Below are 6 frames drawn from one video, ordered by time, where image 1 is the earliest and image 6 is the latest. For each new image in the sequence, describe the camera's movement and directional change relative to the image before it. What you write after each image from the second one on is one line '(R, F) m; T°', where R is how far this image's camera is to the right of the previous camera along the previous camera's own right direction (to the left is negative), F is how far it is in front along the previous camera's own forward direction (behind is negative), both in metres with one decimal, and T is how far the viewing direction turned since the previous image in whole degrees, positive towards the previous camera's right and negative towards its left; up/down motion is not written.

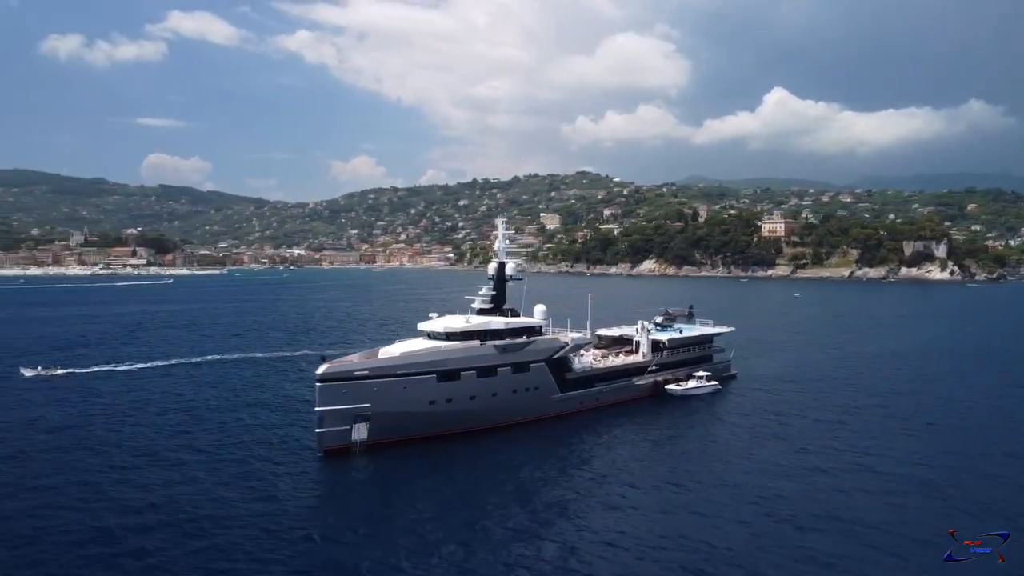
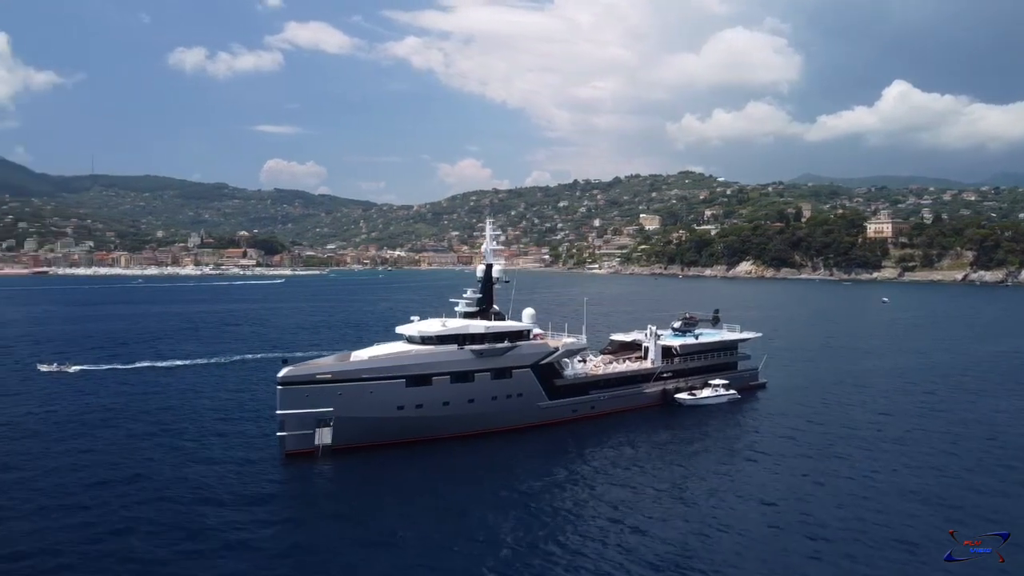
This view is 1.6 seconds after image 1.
(+3.3, +1.0) m; -7°
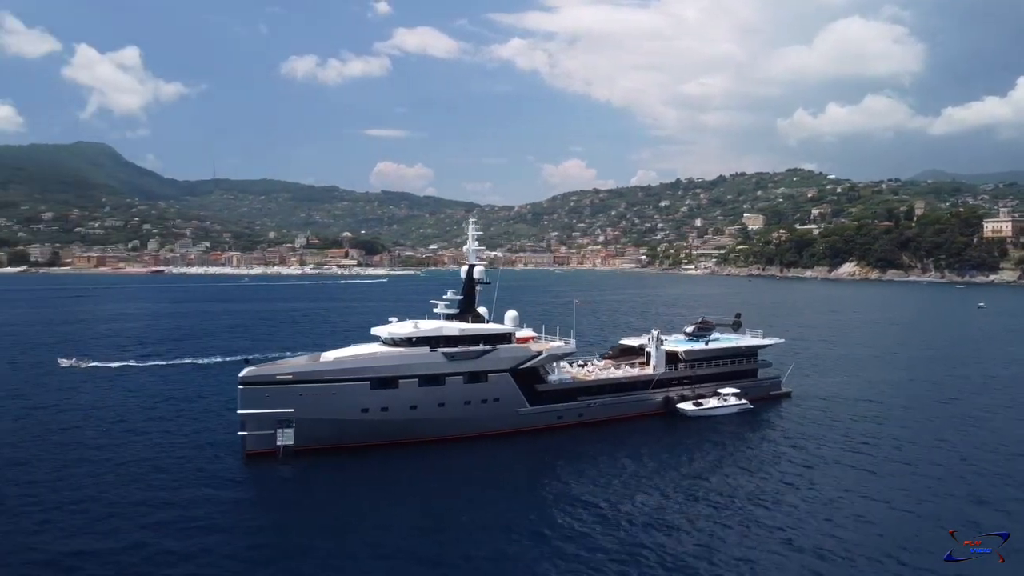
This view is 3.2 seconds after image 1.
(+3.4, +0.9) m; -7°
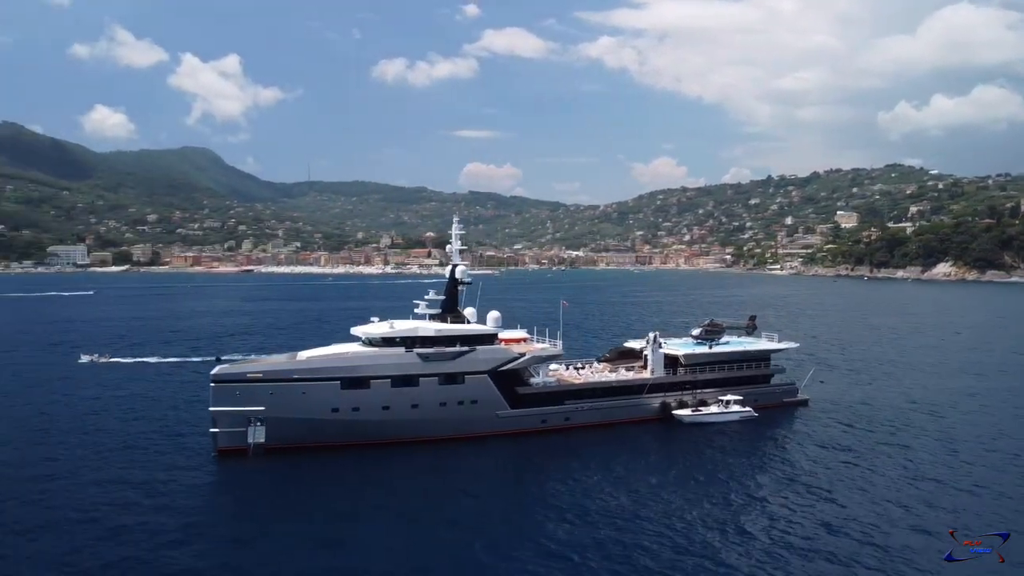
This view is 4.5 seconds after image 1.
(+2.8, +0.6) m; -6°
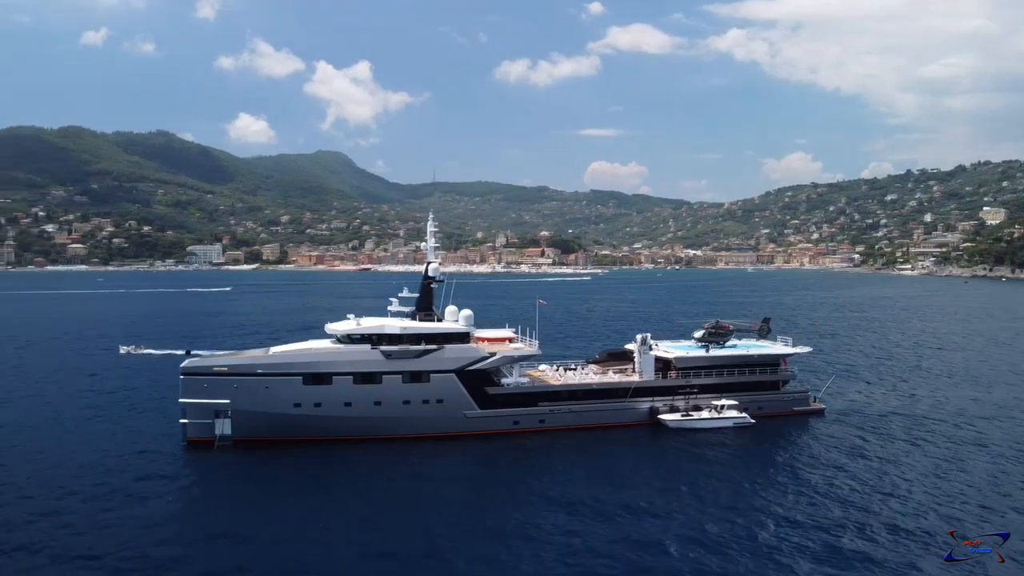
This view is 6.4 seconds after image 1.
(+4.0, +0.8) m; -9°
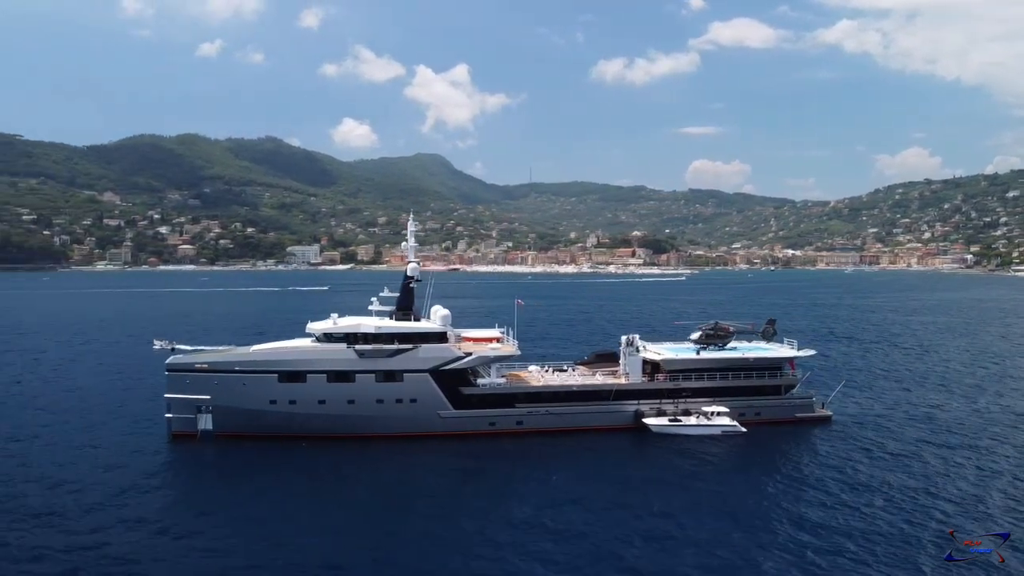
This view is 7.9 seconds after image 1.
(+3.2, +0.5) m; -7°
